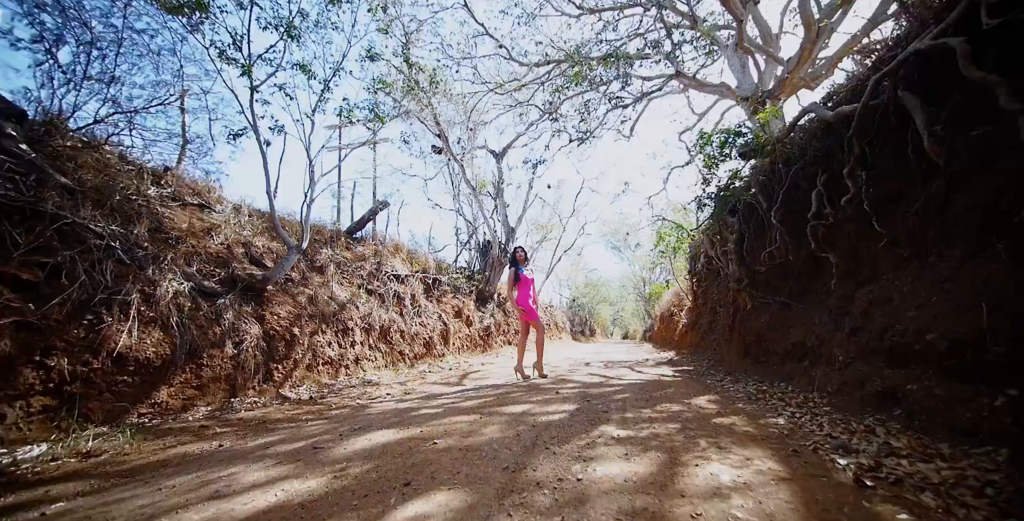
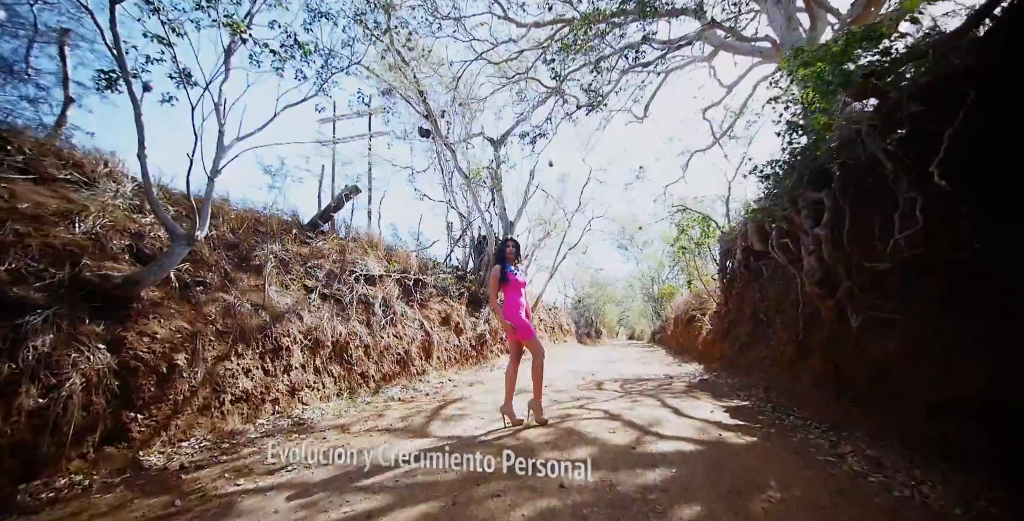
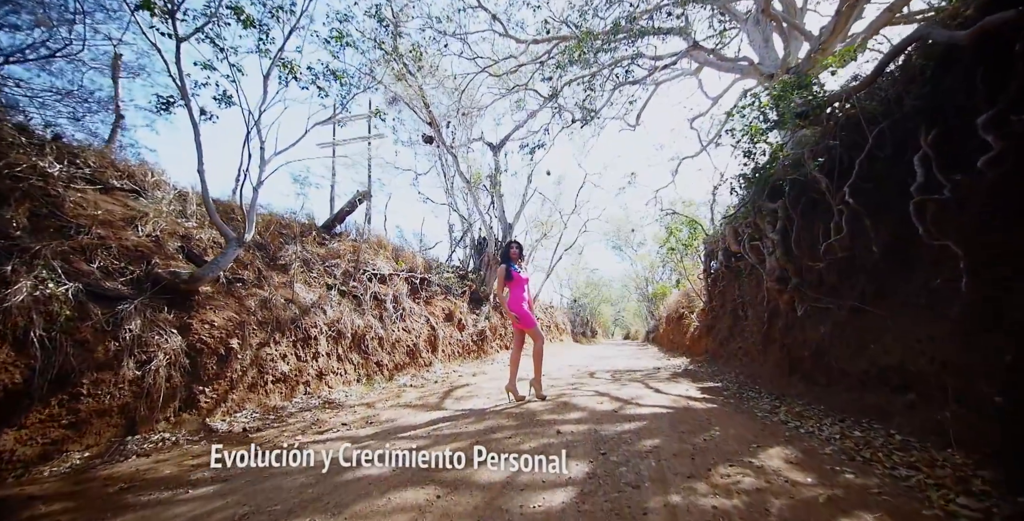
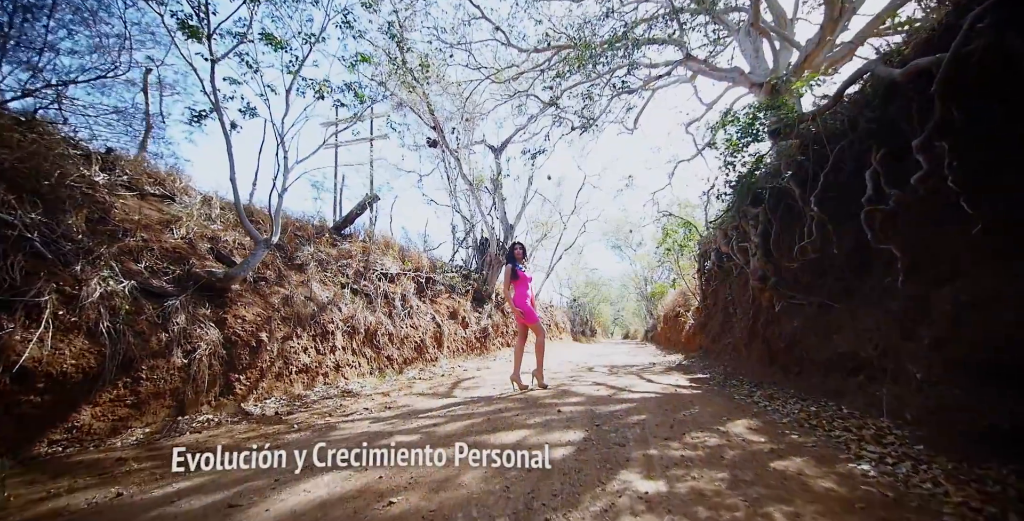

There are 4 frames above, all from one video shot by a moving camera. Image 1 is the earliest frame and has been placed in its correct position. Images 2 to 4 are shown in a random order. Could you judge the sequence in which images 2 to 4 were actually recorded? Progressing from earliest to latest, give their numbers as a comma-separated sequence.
4, 3, 2
